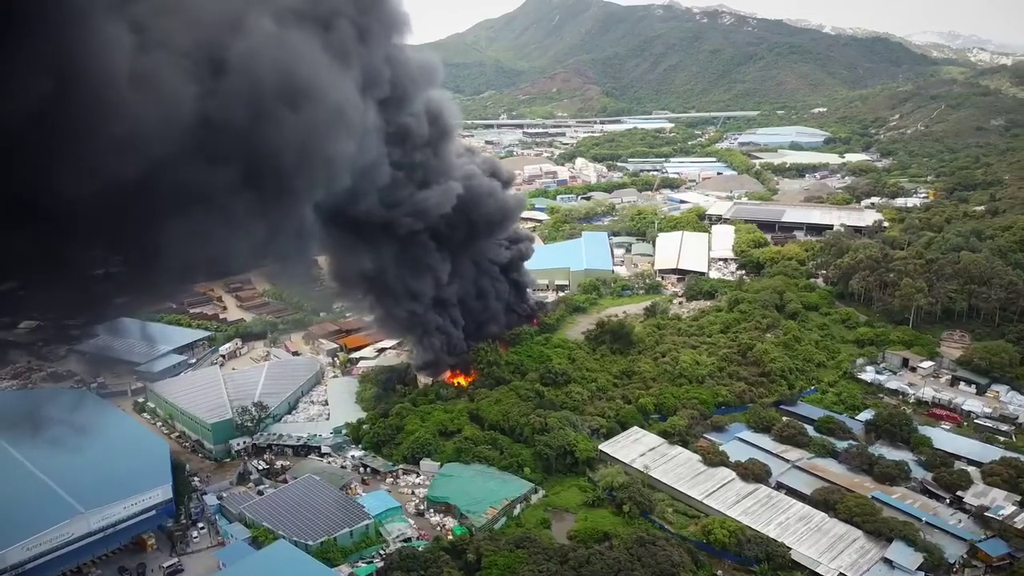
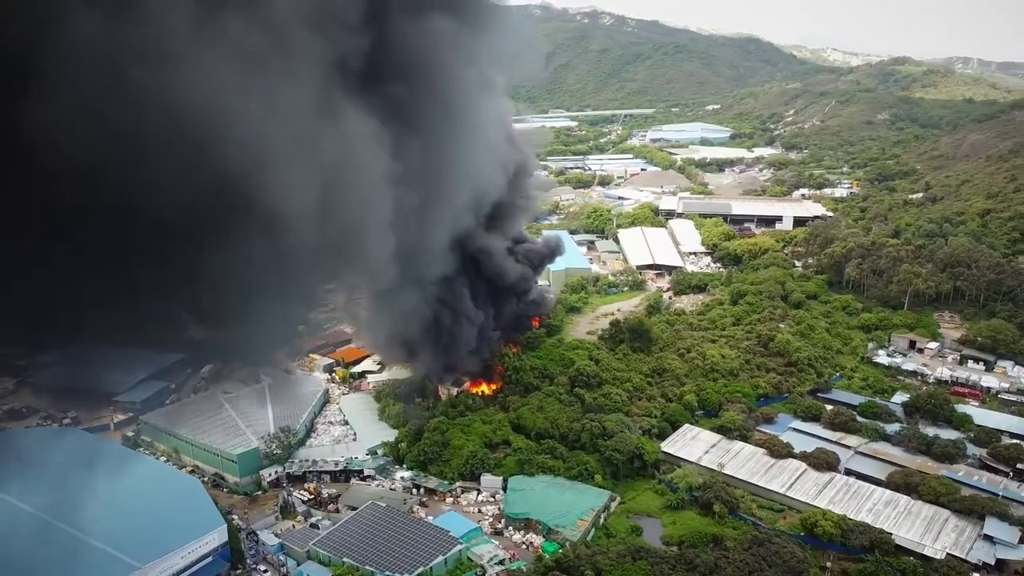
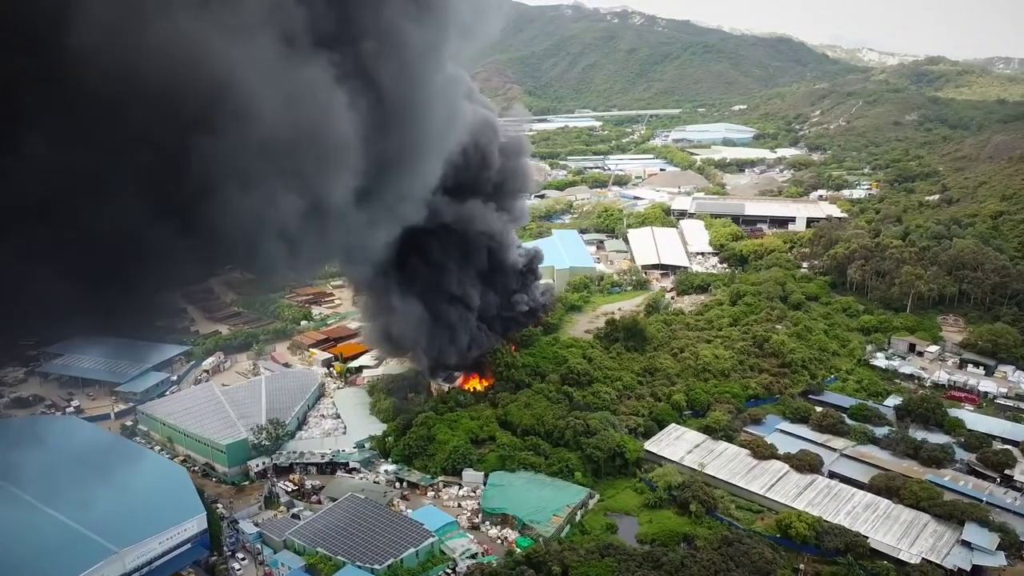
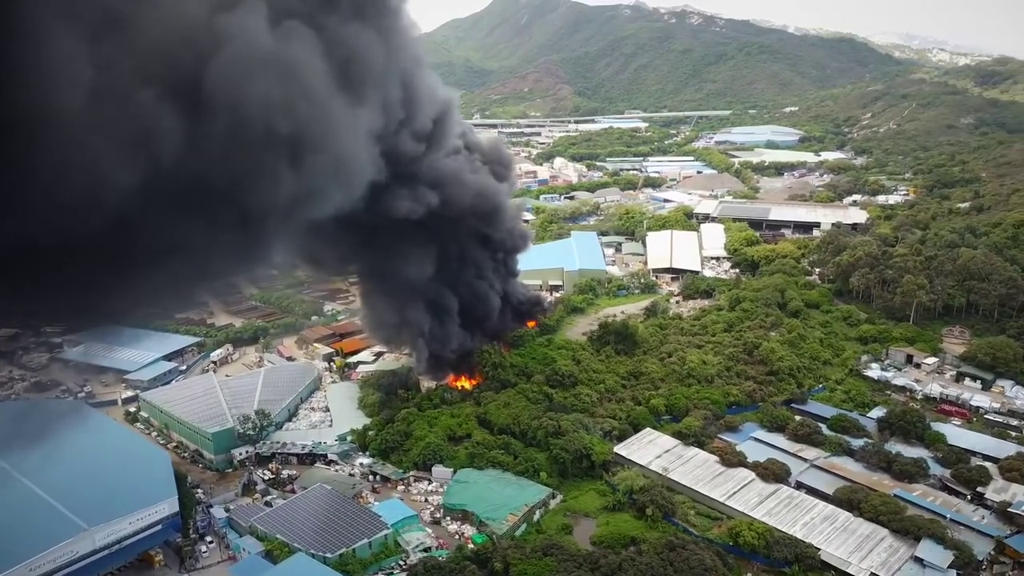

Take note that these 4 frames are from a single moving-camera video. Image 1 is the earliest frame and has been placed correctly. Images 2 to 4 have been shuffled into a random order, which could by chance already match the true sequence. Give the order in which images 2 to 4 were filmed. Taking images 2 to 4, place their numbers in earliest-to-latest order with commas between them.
4, 3, 2
